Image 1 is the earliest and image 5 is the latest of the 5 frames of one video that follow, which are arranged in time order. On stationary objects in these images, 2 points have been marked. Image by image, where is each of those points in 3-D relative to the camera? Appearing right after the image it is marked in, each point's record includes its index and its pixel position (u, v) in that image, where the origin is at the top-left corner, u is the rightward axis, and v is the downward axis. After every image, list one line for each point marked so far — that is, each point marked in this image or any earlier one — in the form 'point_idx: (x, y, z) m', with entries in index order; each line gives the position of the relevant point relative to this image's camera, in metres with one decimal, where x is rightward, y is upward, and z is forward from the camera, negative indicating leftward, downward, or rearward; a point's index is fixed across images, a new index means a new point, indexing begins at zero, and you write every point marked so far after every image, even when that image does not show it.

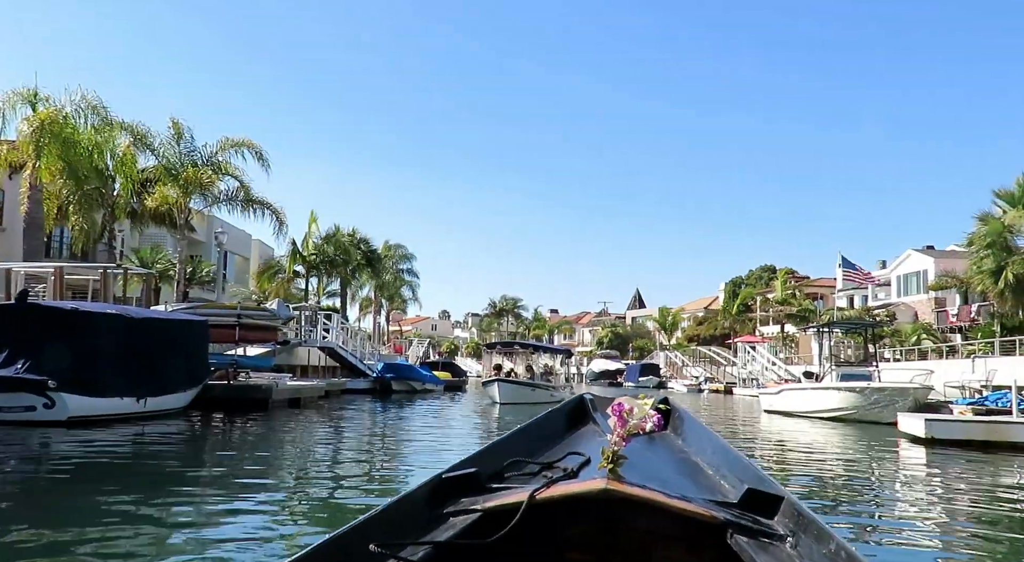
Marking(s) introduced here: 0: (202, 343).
0: (-6.6, -1.3, +19.9) m
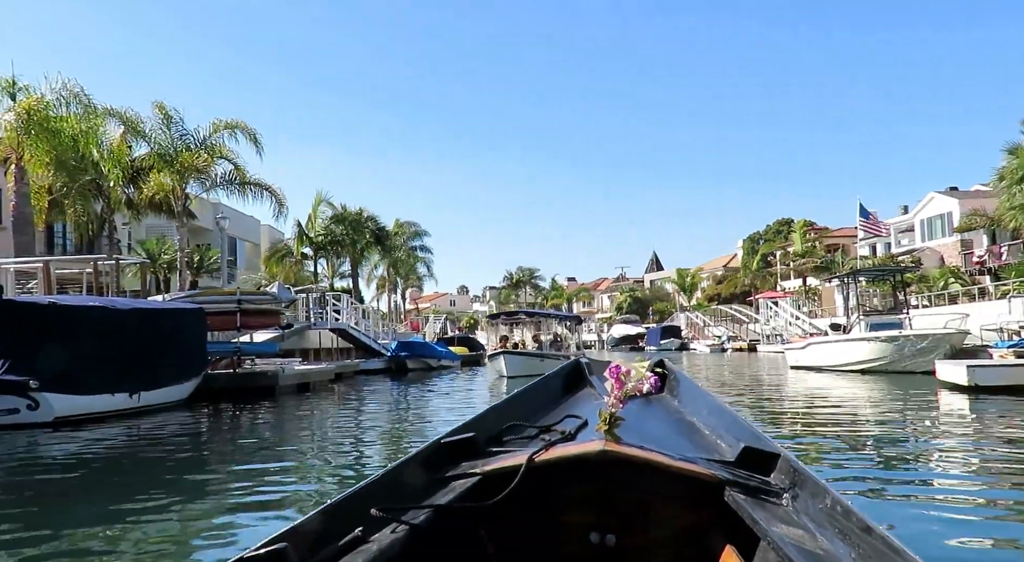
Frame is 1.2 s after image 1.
0: (-6.4, -1.0, +19.0) m
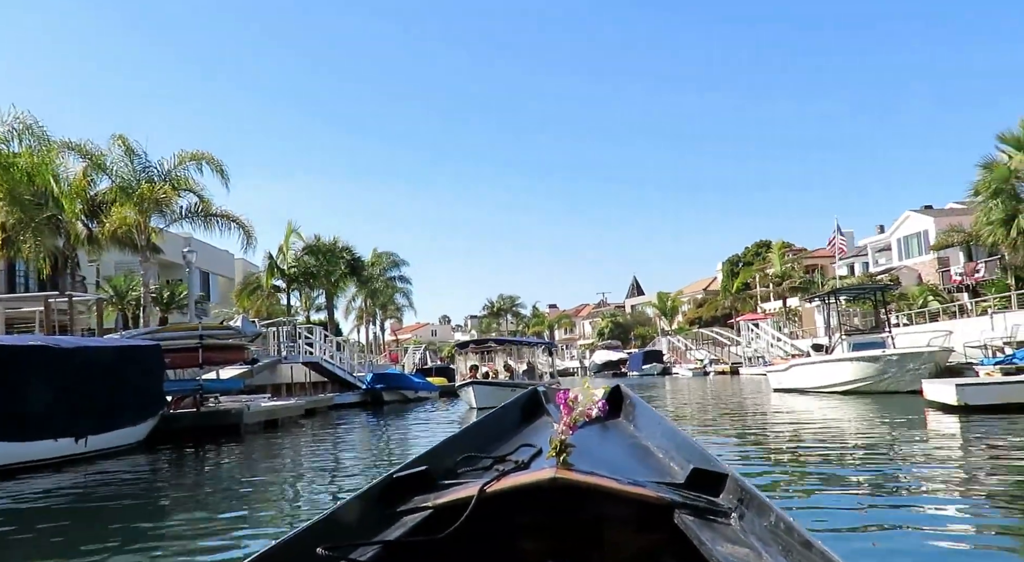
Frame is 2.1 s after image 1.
0: (-6.9, -1.7, +18.2) m
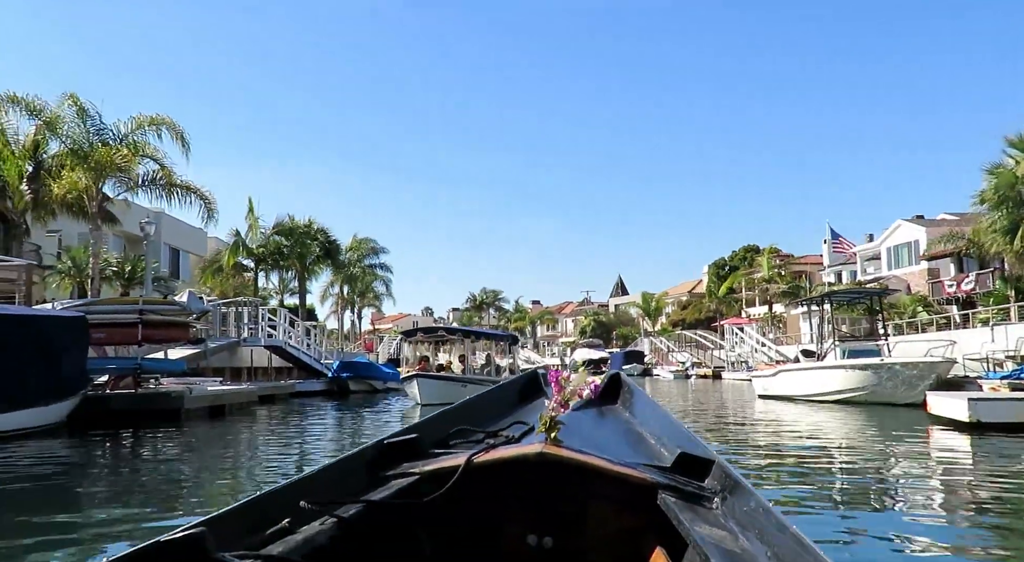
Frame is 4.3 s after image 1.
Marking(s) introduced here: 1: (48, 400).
0: (-7.5, -1.1, +16.4) m
1: (-7.7, -2.0, +15.9) m
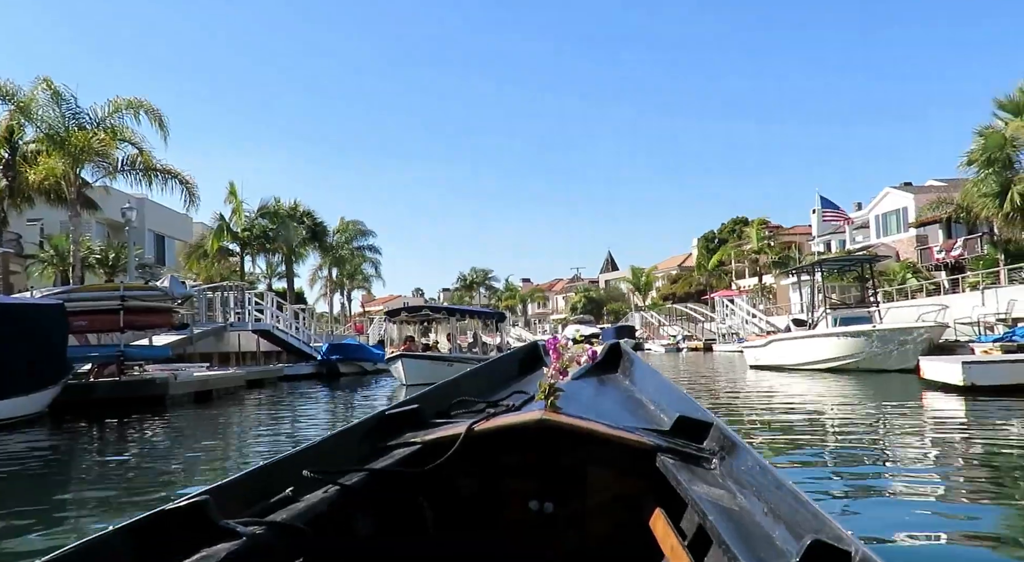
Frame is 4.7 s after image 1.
0: (-7.7, -0.8, +16.0) m
1: (-7.9, -1.8, +15.6) m
